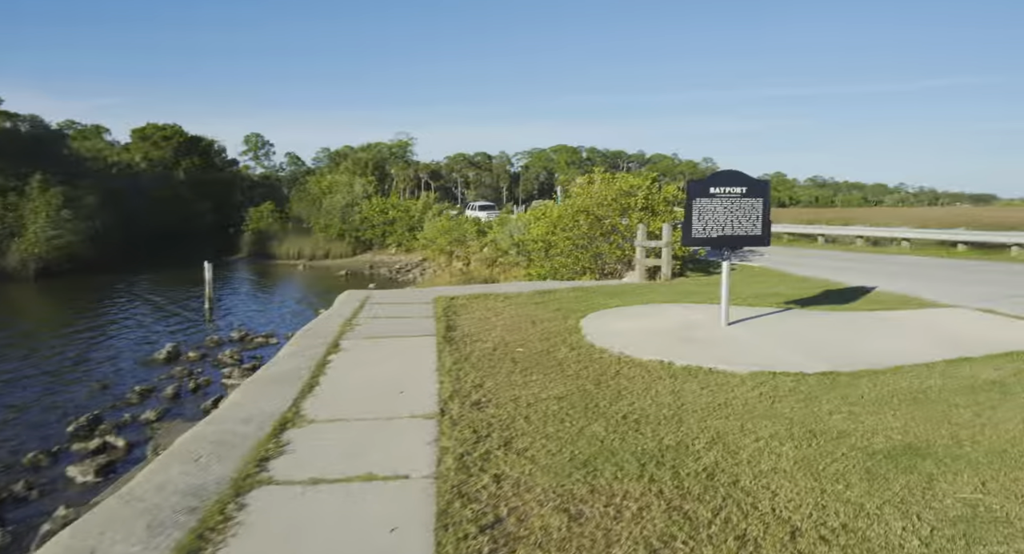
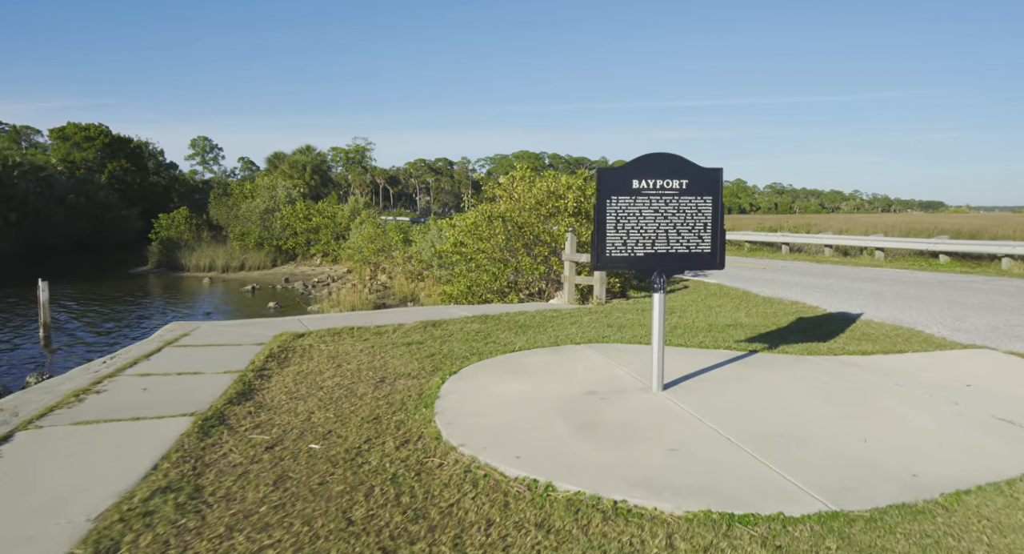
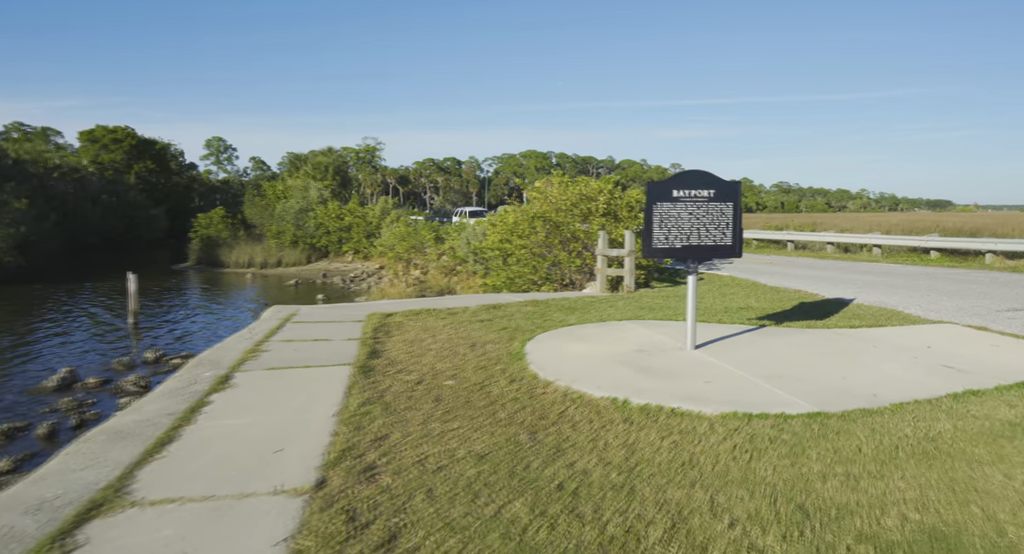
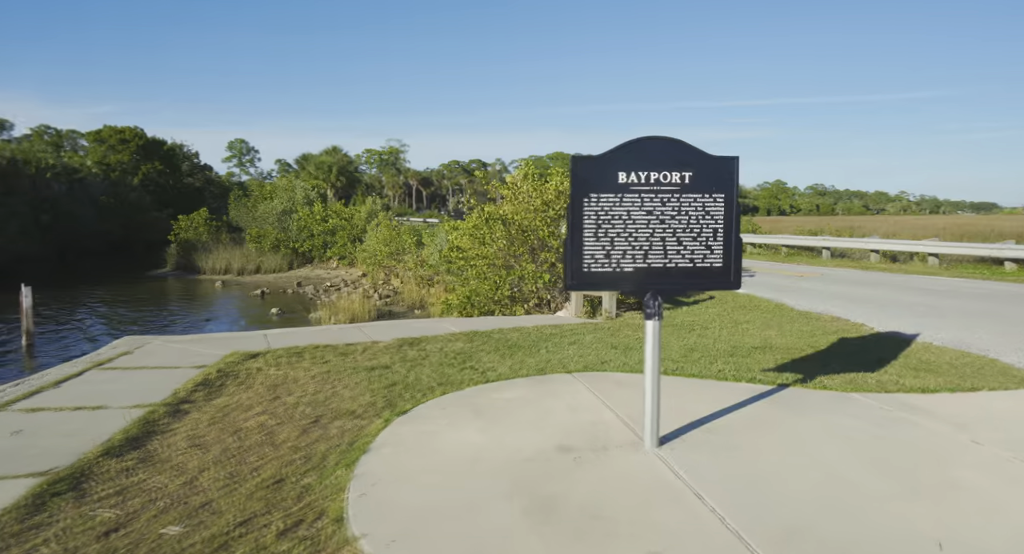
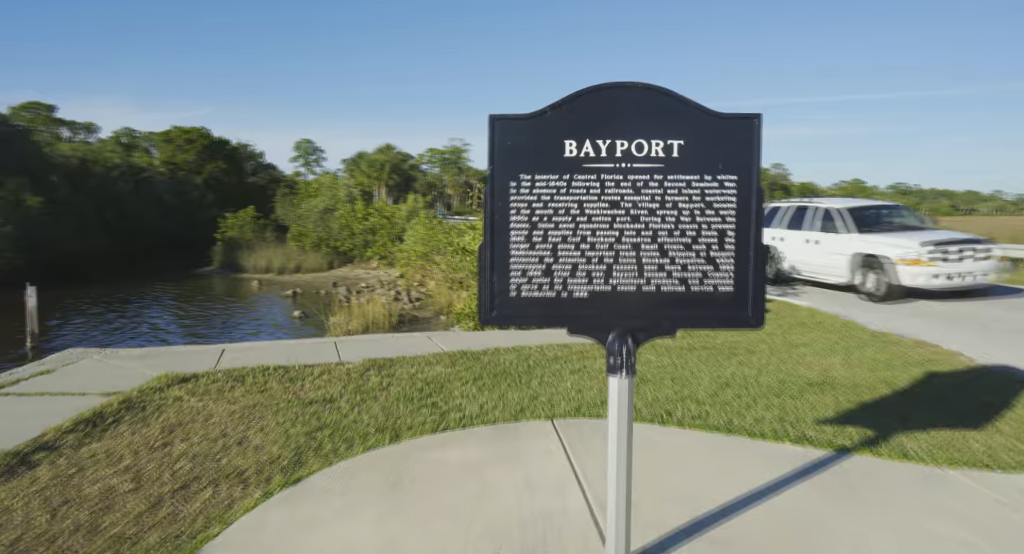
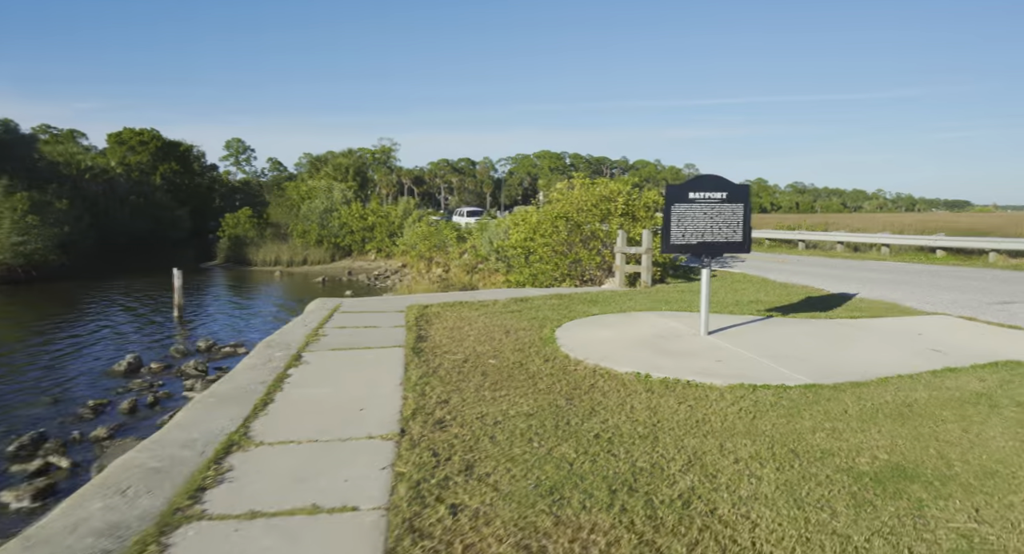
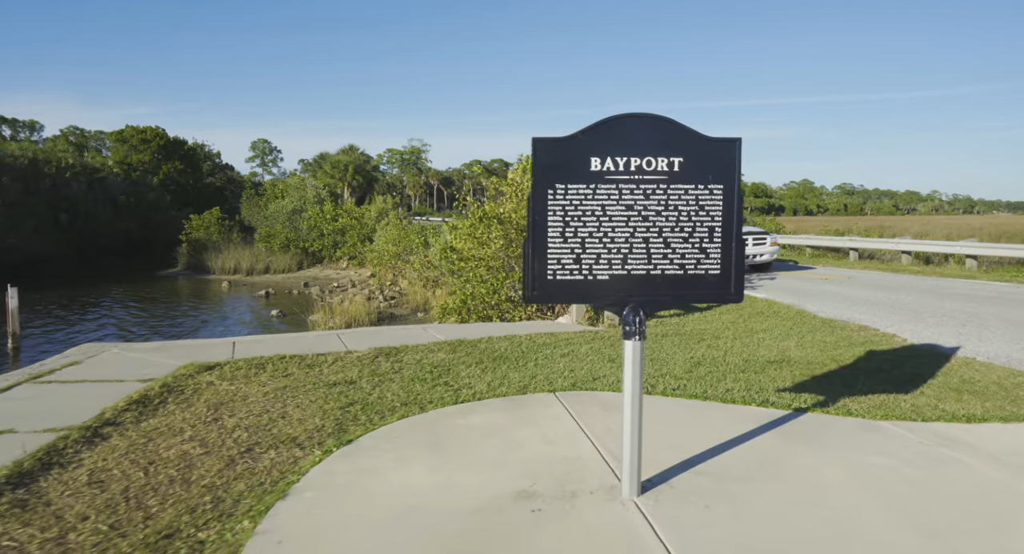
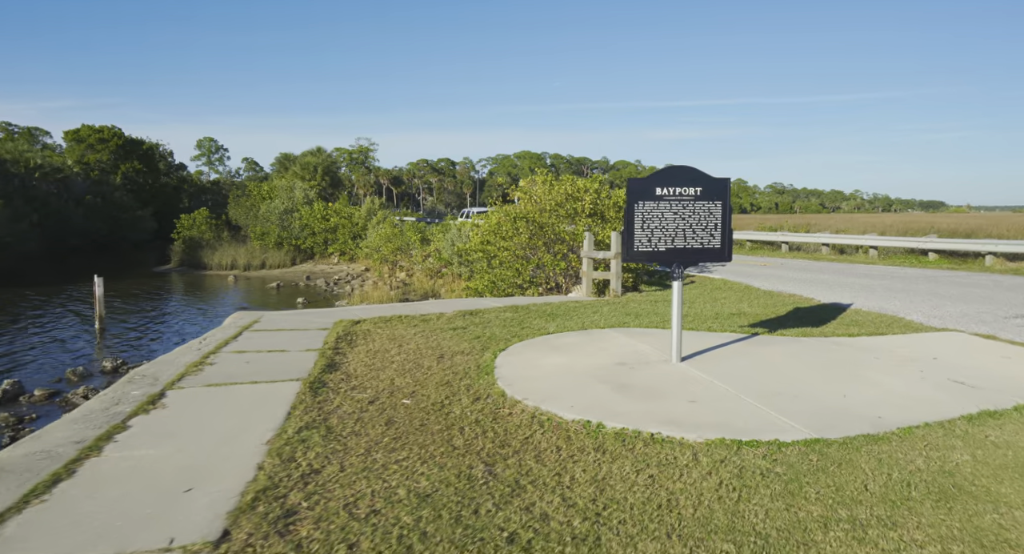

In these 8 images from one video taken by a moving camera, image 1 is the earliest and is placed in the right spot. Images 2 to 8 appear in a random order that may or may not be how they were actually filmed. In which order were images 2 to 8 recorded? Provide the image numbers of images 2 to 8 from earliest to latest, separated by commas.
6, 3, 8, 2, 4, 7, 5
